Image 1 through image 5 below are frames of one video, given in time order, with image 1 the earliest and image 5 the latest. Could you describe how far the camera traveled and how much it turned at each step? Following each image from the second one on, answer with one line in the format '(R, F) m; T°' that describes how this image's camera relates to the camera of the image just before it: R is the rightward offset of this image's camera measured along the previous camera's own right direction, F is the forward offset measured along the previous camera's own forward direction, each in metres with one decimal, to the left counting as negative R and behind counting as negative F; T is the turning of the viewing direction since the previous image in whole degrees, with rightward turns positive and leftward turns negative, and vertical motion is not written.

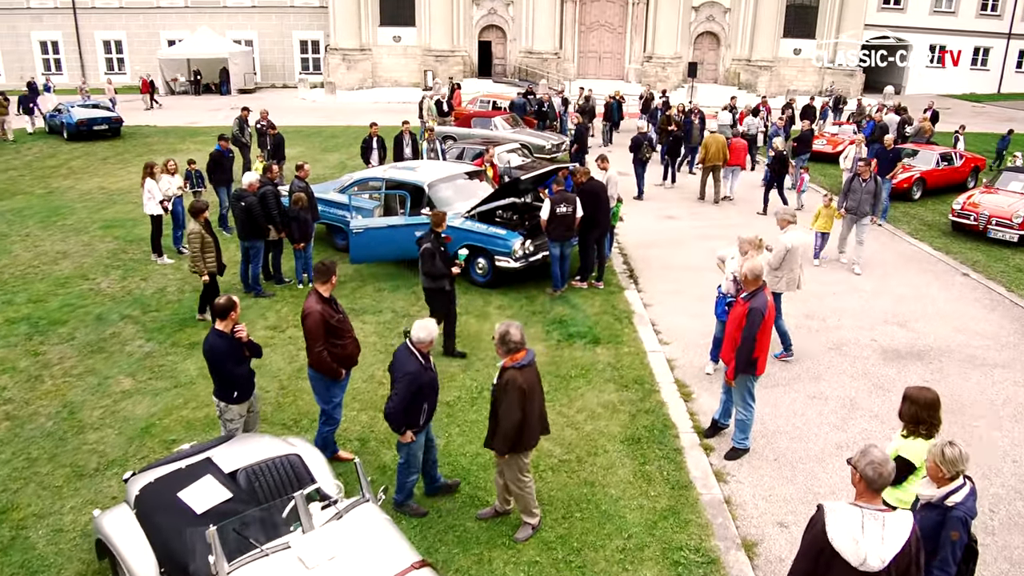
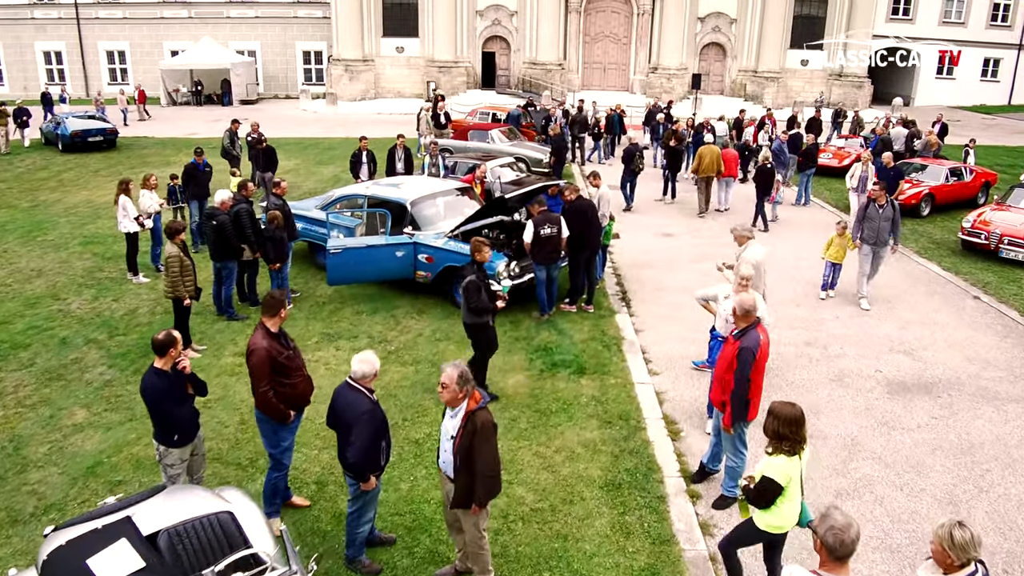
(+0.3, +0.5) m; -1°
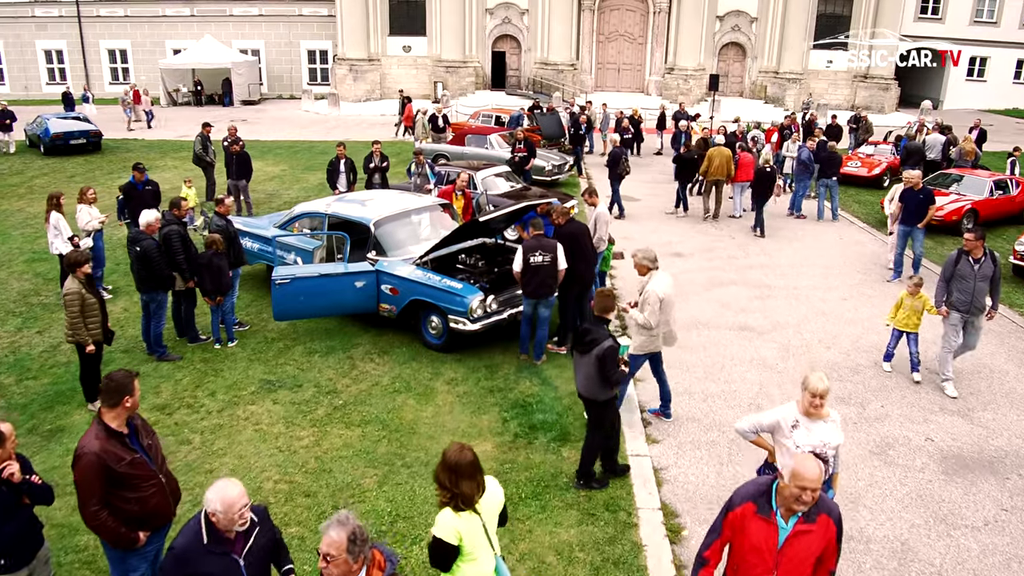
(+0.4, +1.6) m; -1°
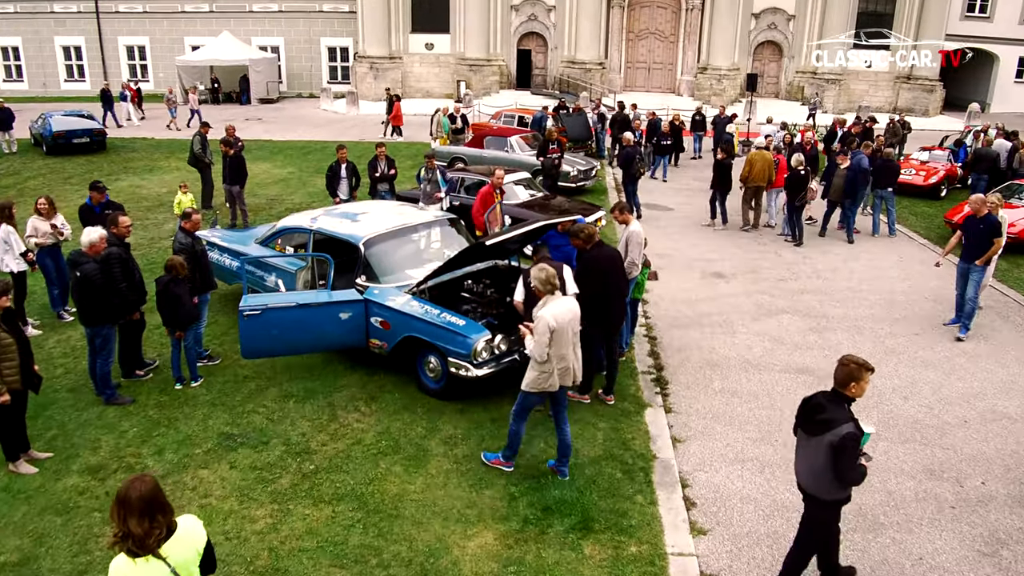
(+0.1, +1.5) m; -2°
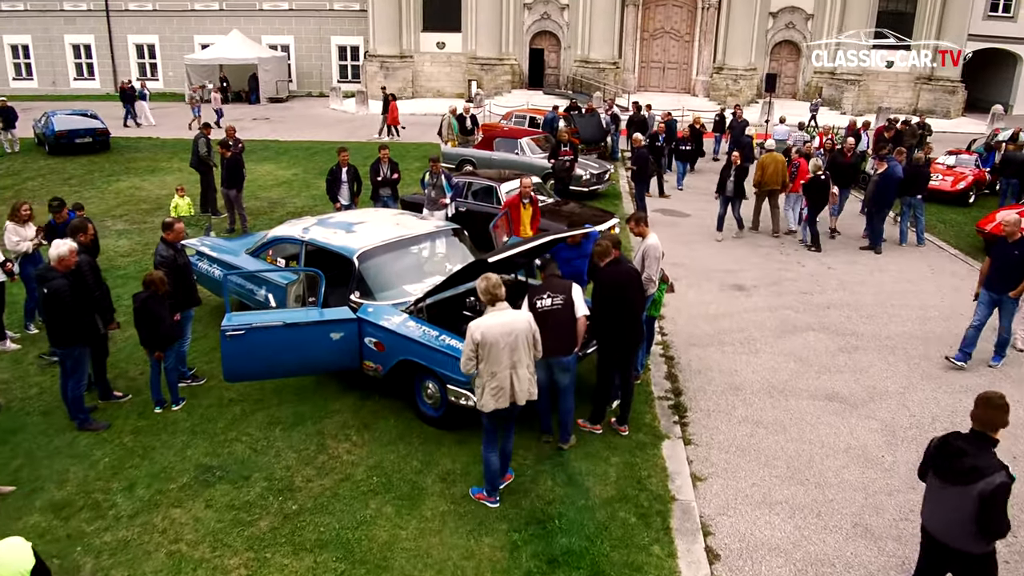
(+0.1, +0.6) m; -1°
